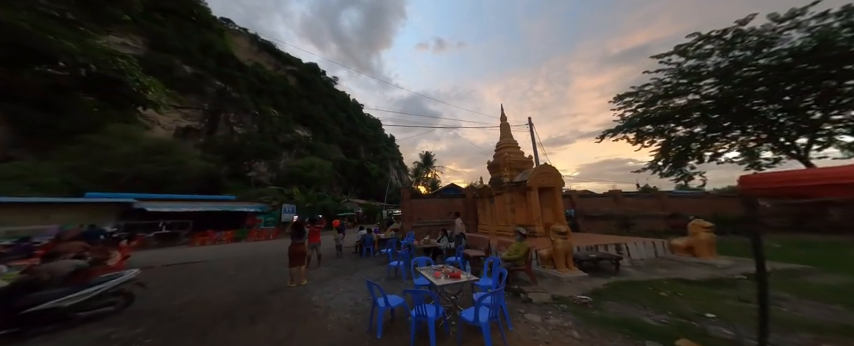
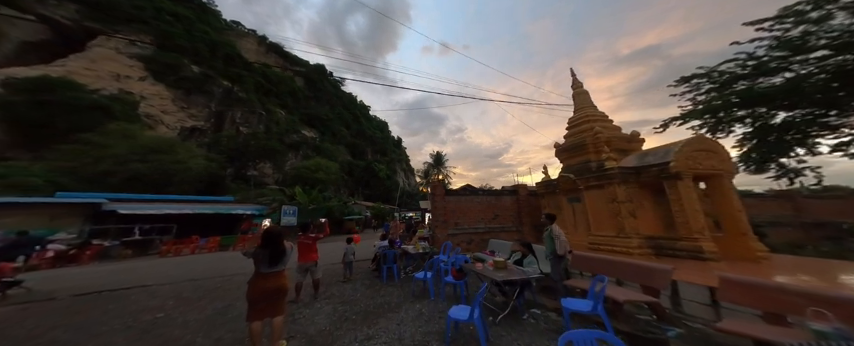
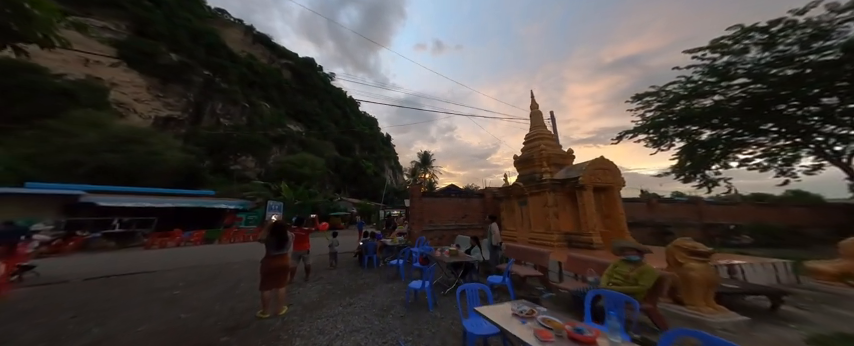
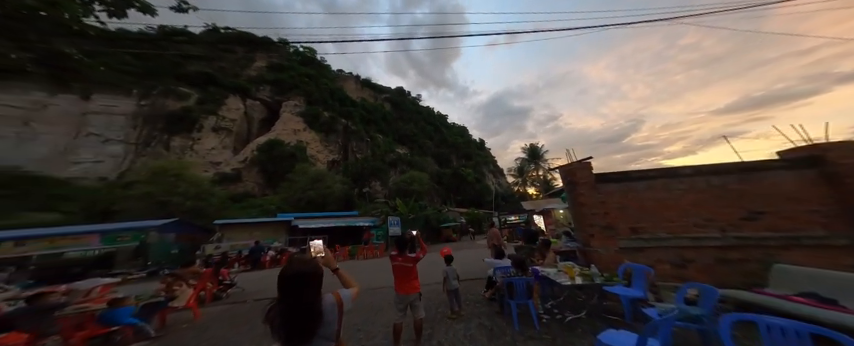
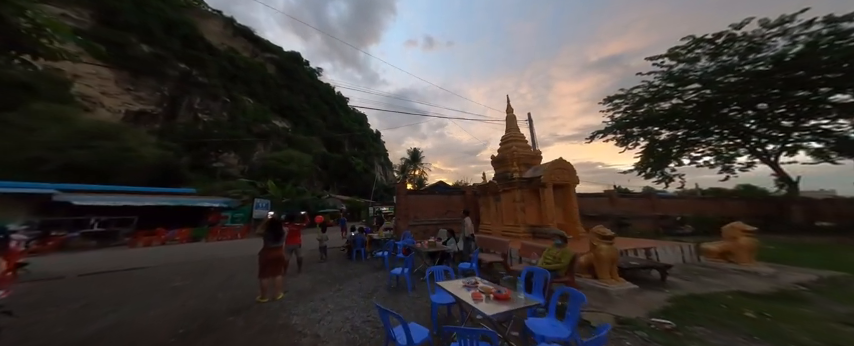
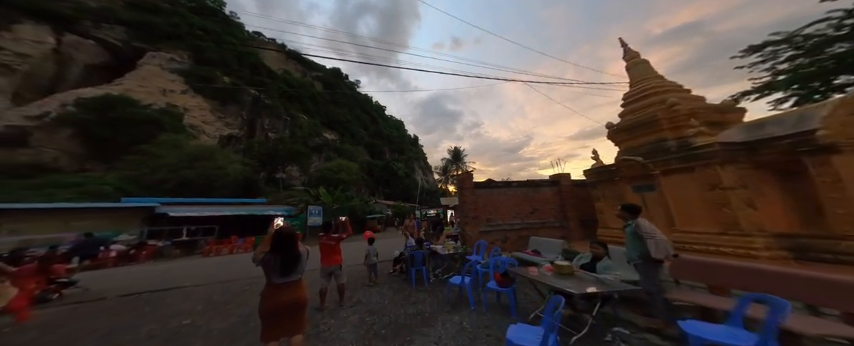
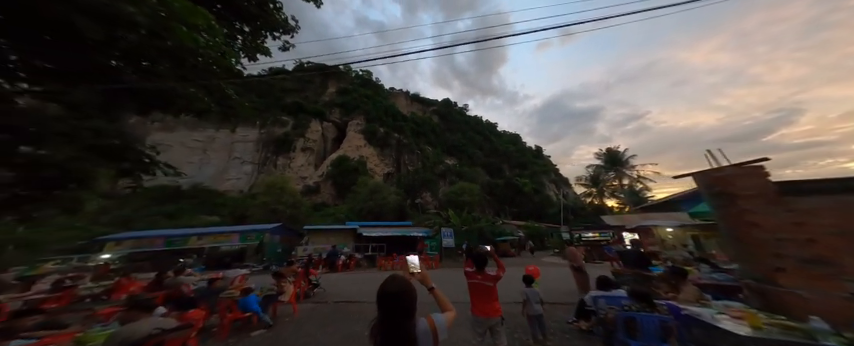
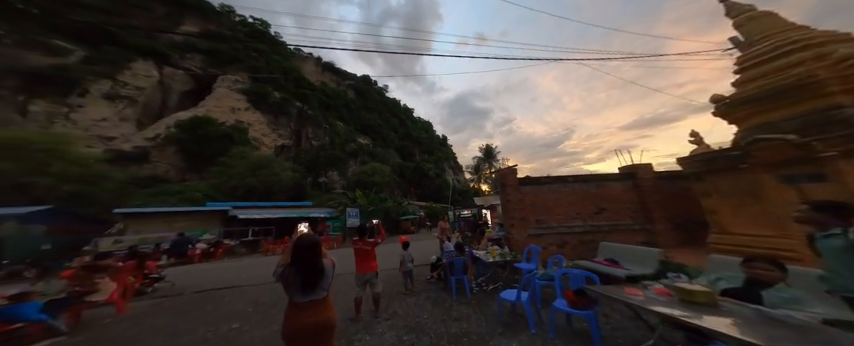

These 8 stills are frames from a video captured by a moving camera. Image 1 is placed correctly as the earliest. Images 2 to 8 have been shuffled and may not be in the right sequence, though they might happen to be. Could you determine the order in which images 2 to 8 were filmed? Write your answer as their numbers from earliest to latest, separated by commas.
5, 3, 2, 6, 8, 4, 7
